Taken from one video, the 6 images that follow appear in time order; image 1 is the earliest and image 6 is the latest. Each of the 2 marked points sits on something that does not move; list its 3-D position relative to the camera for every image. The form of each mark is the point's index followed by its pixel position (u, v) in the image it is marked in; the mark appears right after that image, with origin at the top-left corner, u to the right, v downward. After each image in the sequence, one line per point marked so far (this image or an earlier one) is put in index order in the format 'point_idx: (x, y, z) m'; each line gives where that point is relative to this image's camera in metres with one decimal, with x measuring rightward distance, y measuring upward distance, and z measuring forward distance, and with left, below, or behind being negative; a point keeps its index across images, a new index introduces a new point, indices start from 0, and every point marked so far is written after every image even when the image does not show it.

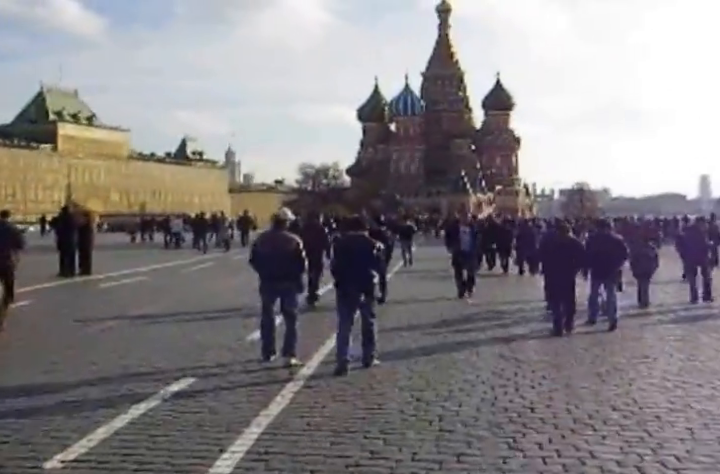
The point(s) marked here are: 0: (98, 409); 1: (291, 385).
0: (-1.5, -1.0, +5.3) m
1: (-0.4, -1.0, +6.1) m
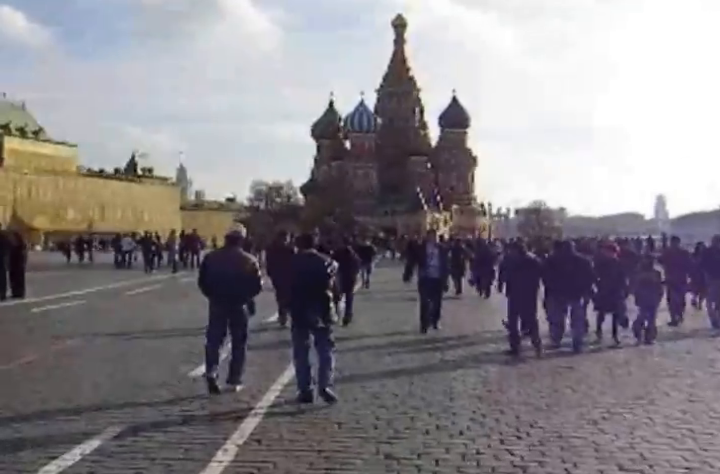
0: (-1.8, -1.1, +4.5) m
1: (-0.7, -1.2, +5.4) m
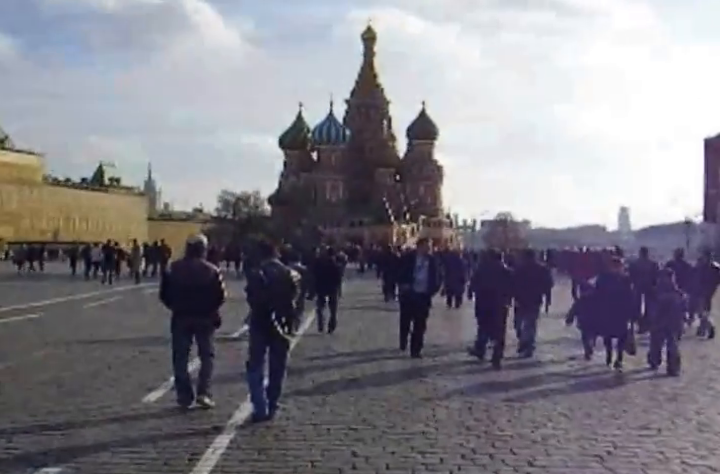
0: (-1.8, -1.2, +4.8) m
1: (-0.8, -1.2, +5.7) m
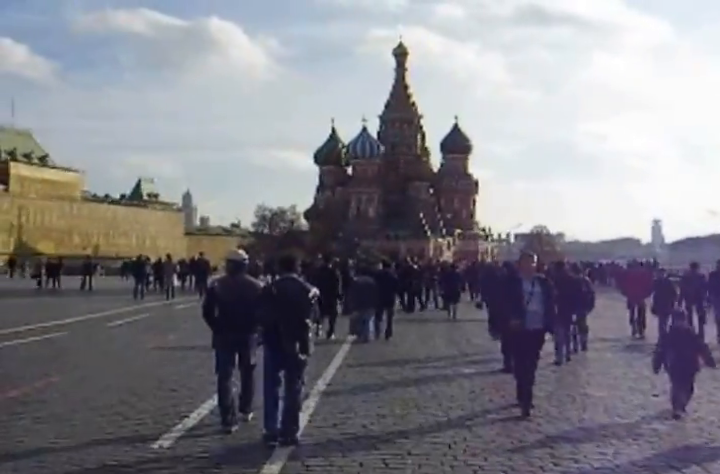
0: (-1.3, -1.2, +5.2) m
1: (-0.3, -1.3, +6.1) m
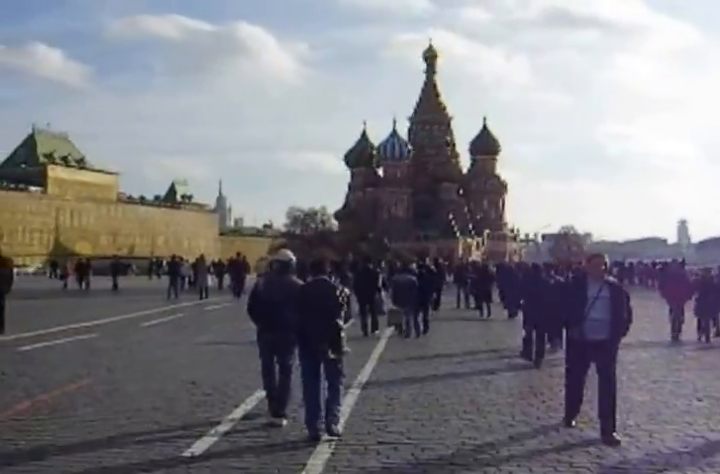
0: (-0.9, -1.2, +5.9) m
1: (+0.1, -1.3, +6.8) m
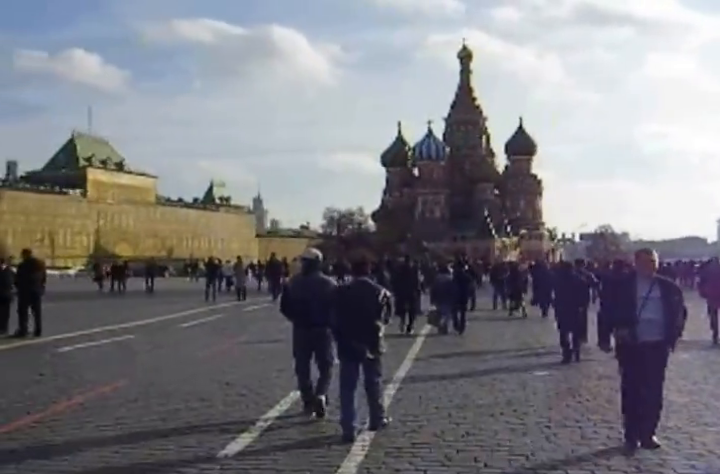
0: (-0.7, -1.2, +6.1) m
1: (+0.4, -1.3, +6.8) m
